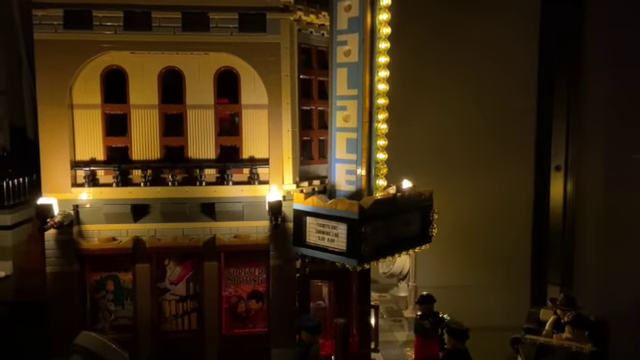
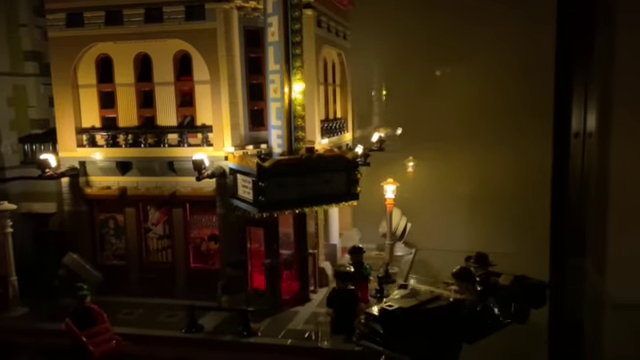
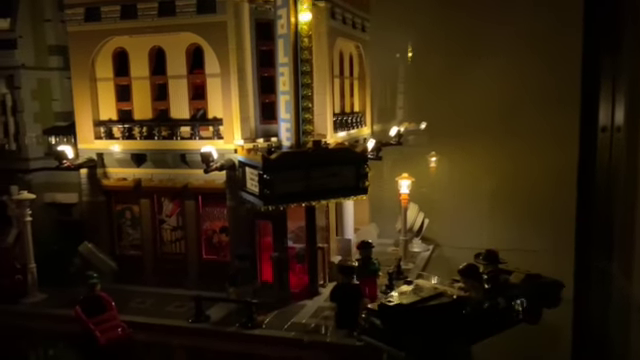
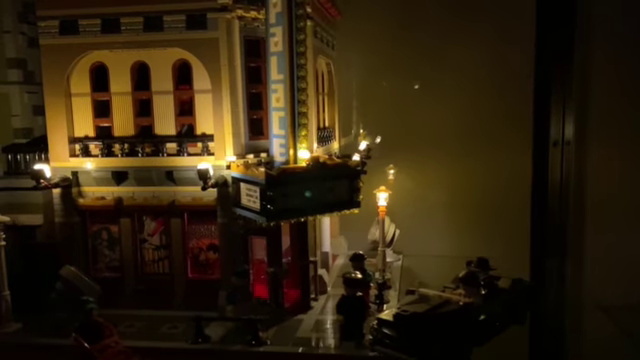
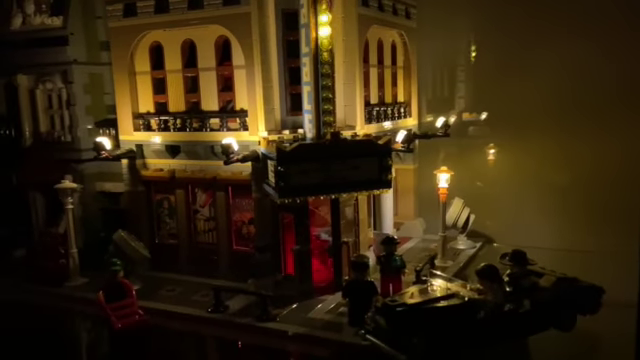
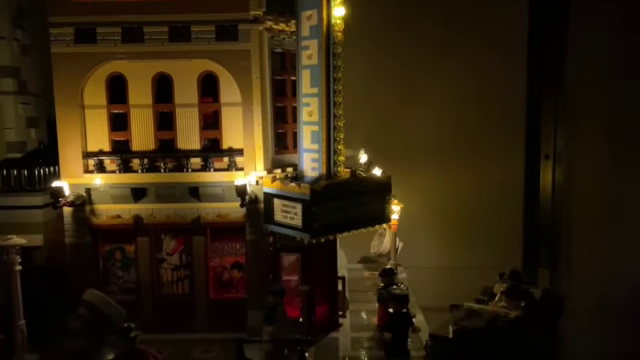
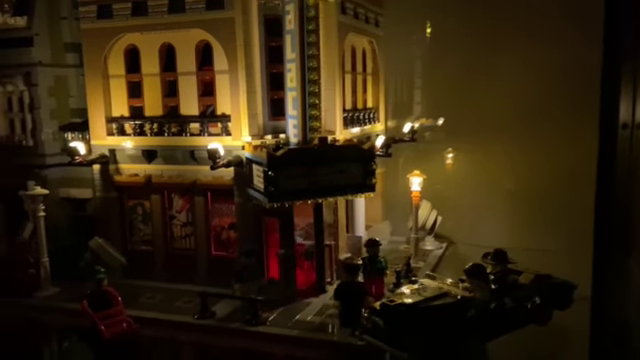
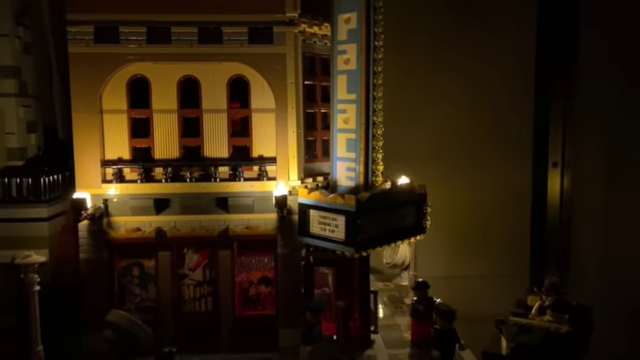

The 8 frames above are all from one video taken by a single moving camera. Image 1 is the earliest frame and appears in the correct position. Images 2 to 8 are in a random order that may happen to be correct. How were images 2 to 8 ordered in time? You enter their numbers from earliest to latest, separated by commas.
8, 6, 4, 2, 3, 7, 5
